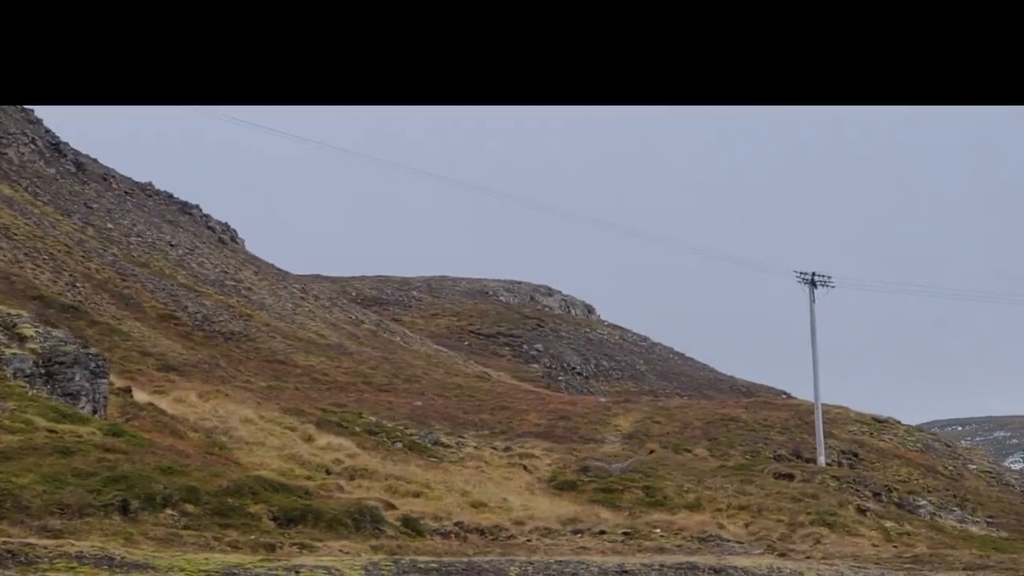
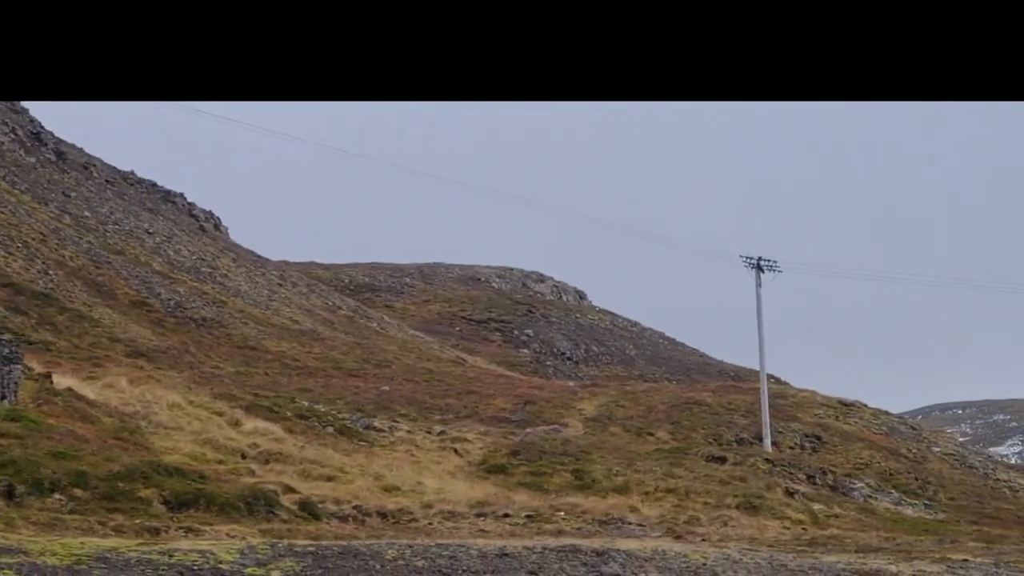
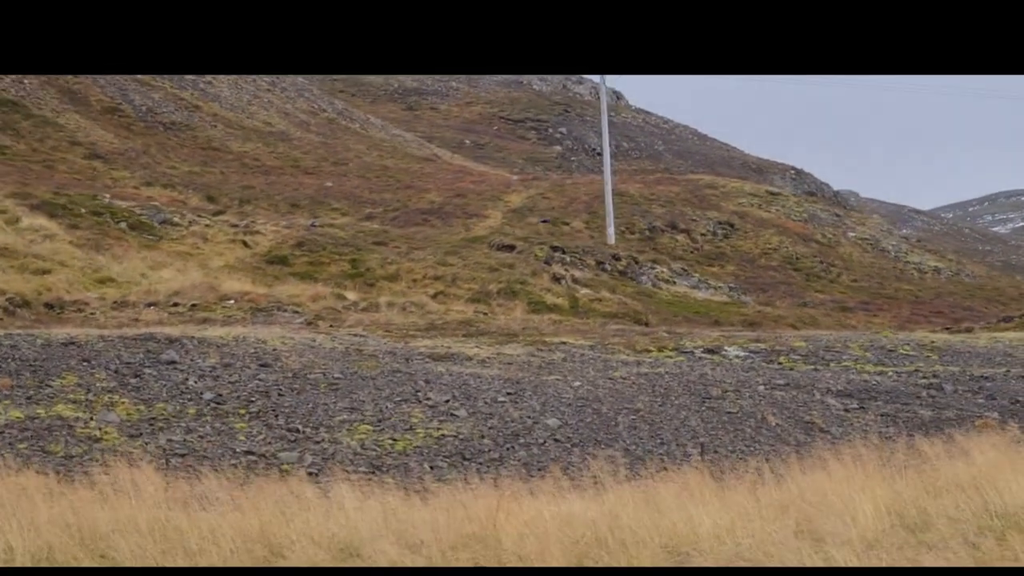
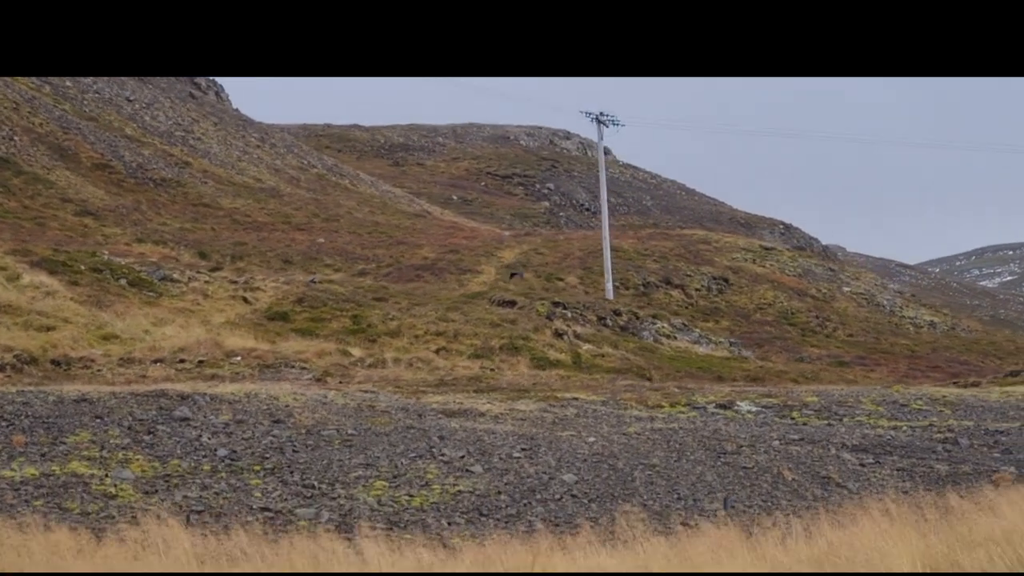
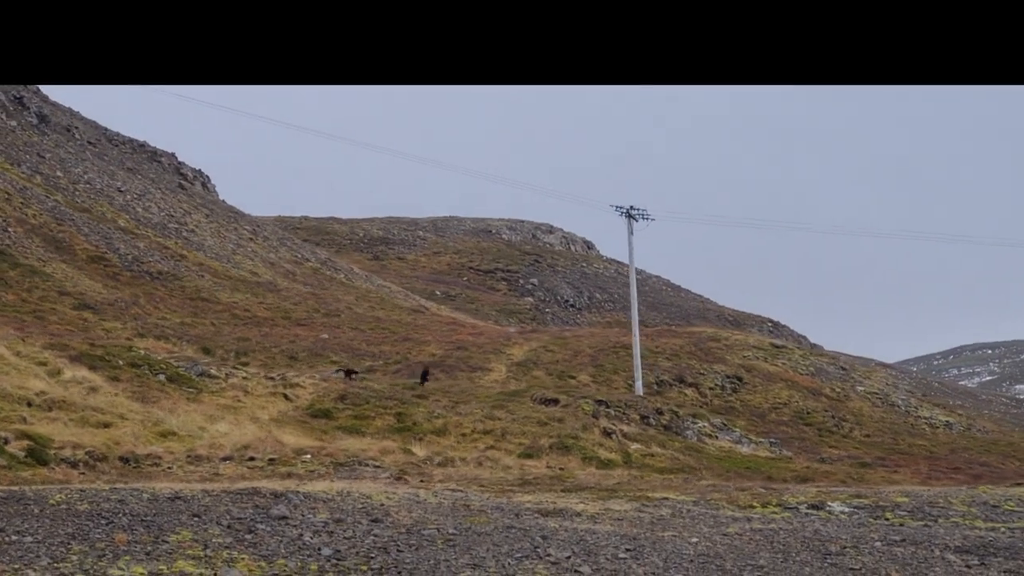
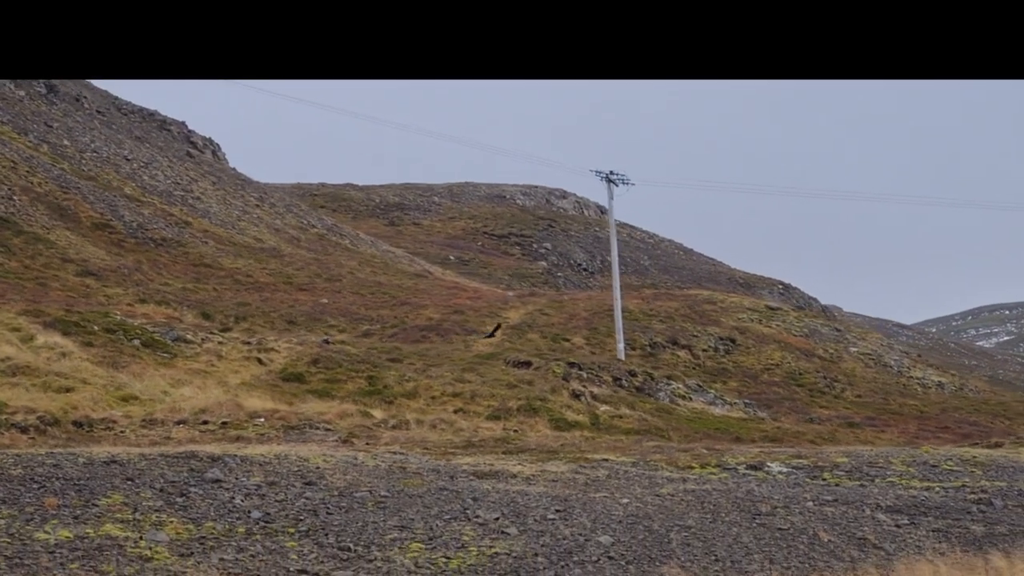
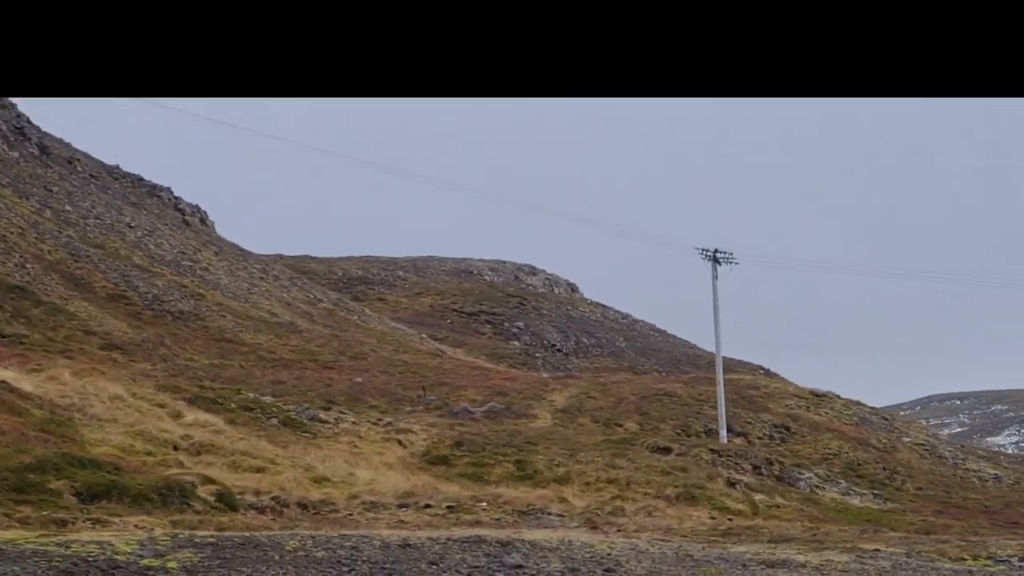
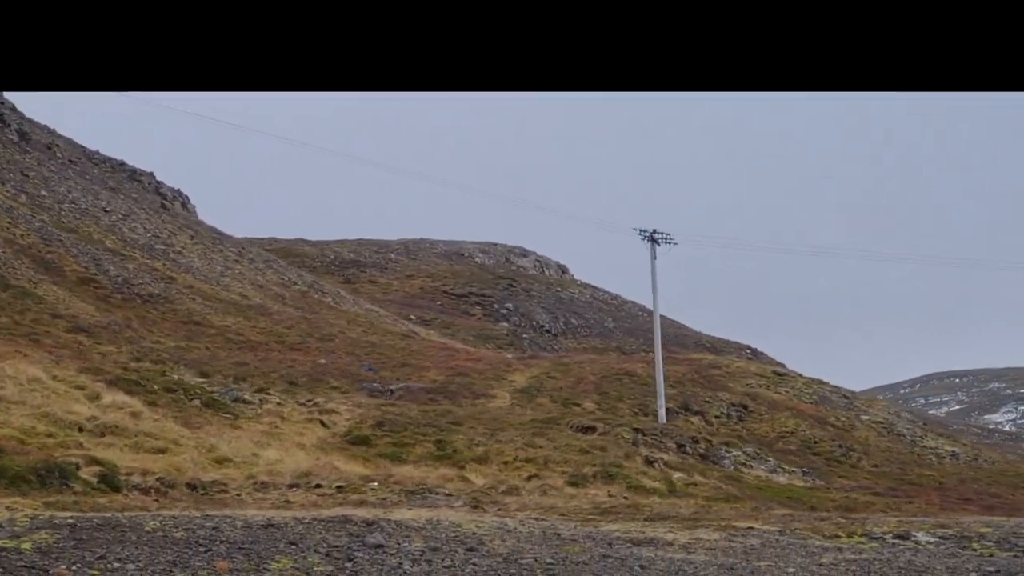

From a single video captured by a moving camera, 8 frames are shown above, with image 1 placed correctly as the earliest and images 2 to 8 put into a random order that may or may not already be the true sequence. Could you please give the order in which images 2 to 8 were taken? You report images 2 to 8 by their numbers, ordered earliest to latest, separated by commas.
2, 7, 8, 5, 6, 4, 3
